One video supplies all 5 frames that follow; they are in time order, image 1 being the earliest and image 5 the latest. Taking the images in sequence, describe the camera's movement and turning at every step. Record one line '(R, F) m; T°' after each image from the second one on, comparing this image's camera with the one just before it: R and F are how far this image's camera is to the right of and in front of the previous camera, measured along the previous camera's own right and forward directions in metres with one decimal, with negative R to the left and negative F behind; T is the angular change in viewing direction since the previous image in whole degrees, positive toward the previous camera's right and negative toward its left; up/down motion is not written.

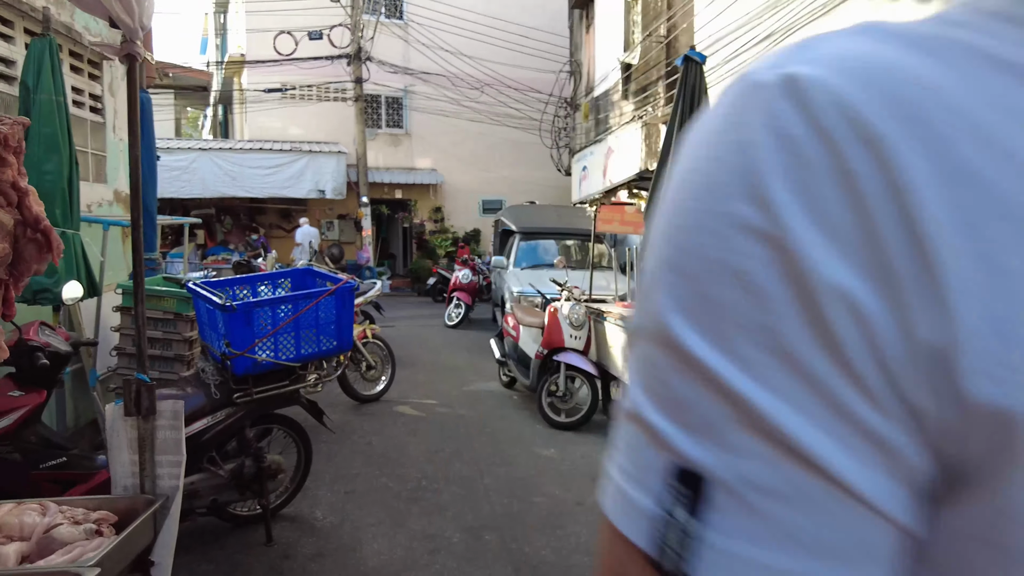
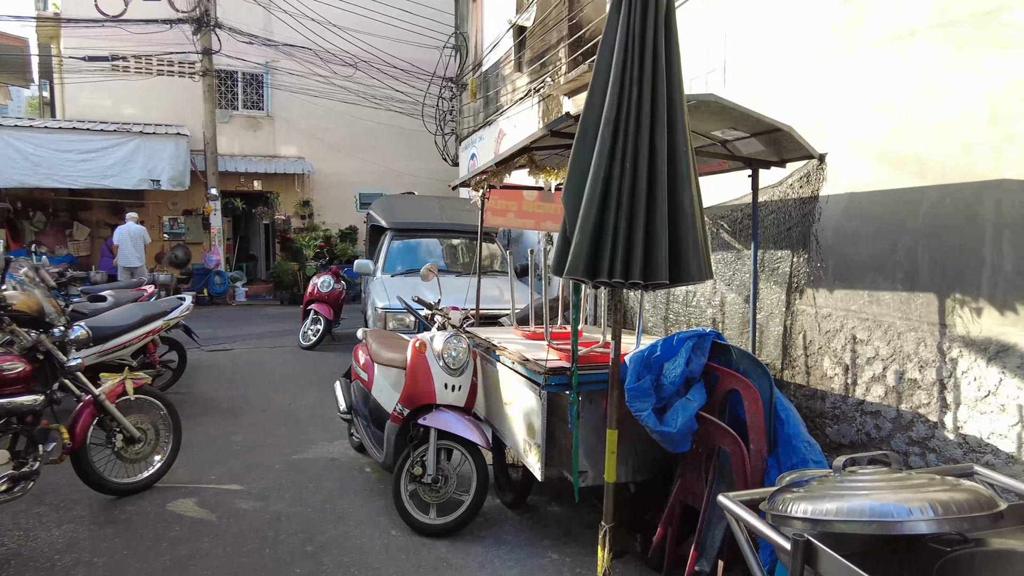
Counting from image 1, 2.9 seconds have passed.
(+0.4, +2.4) m; +9°
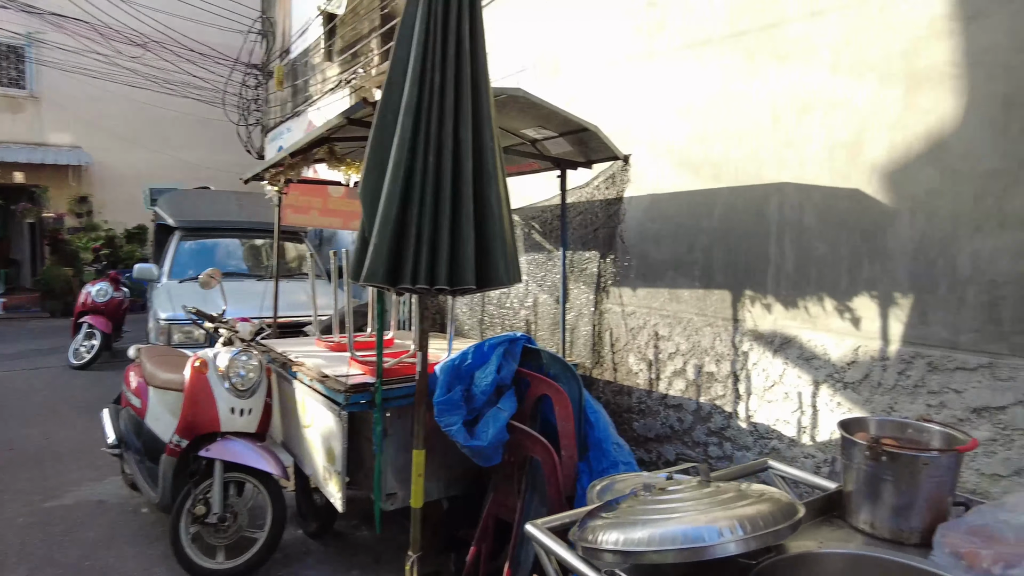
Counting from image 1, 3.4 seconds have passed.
(+0.1, +0.3) m; +15°
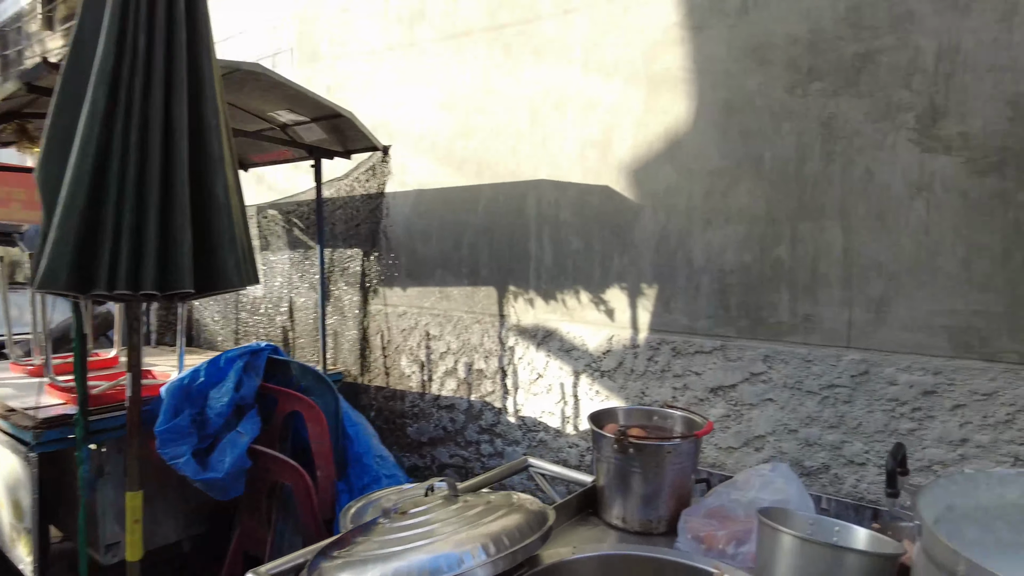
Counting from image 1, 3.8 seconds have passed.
(+0.2, +0.2) m; +18°
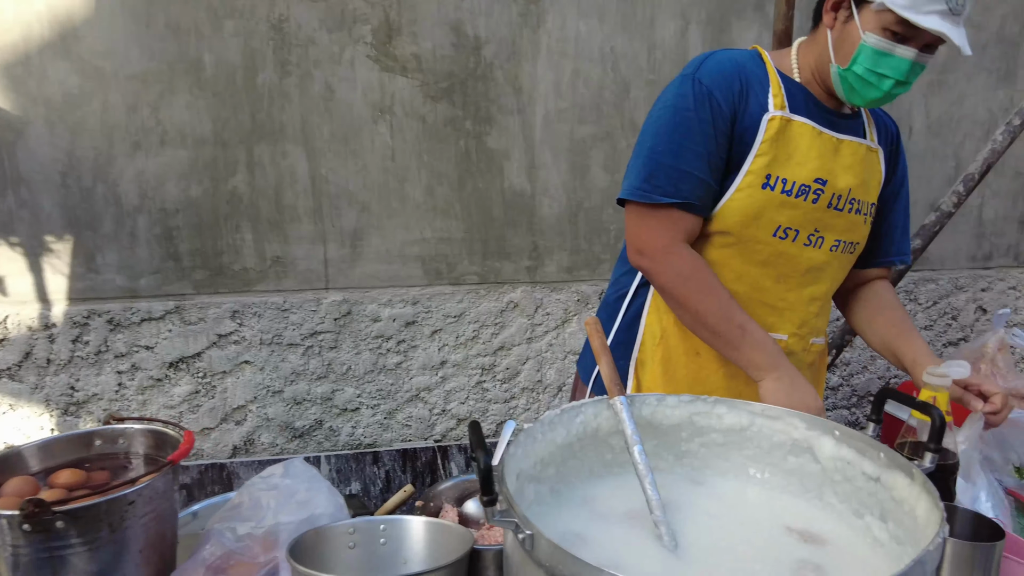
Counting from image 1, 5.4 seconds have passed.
(+0.1, +0.5) m; +45°
